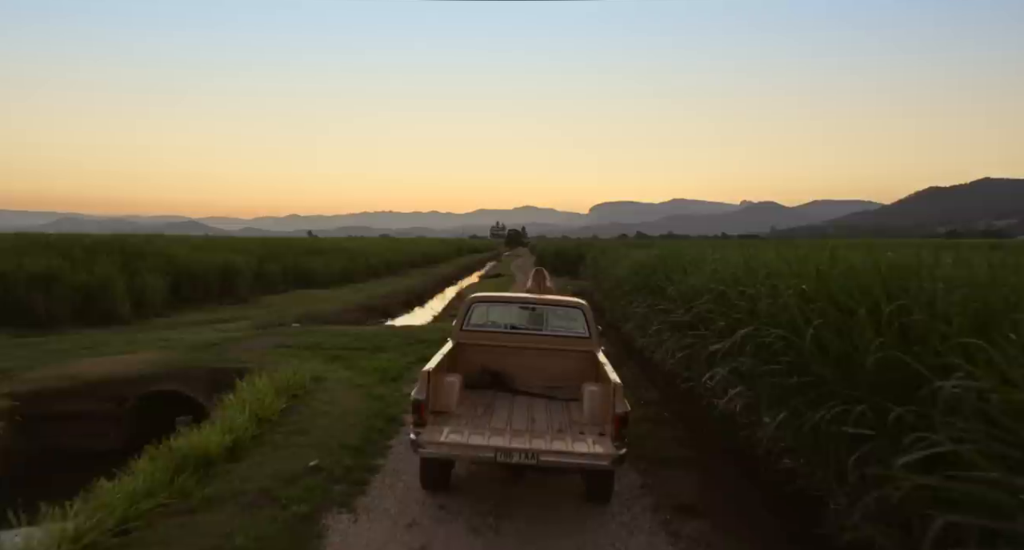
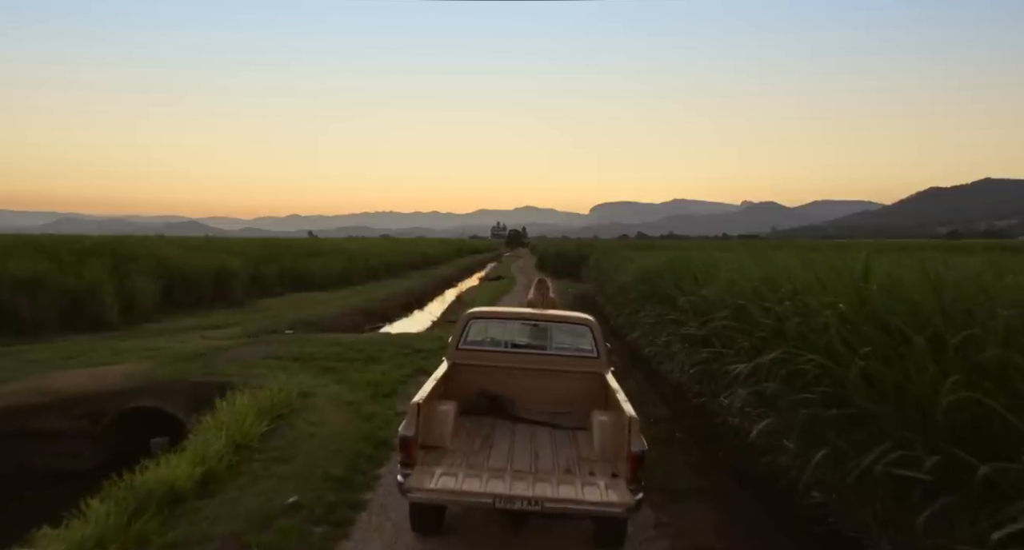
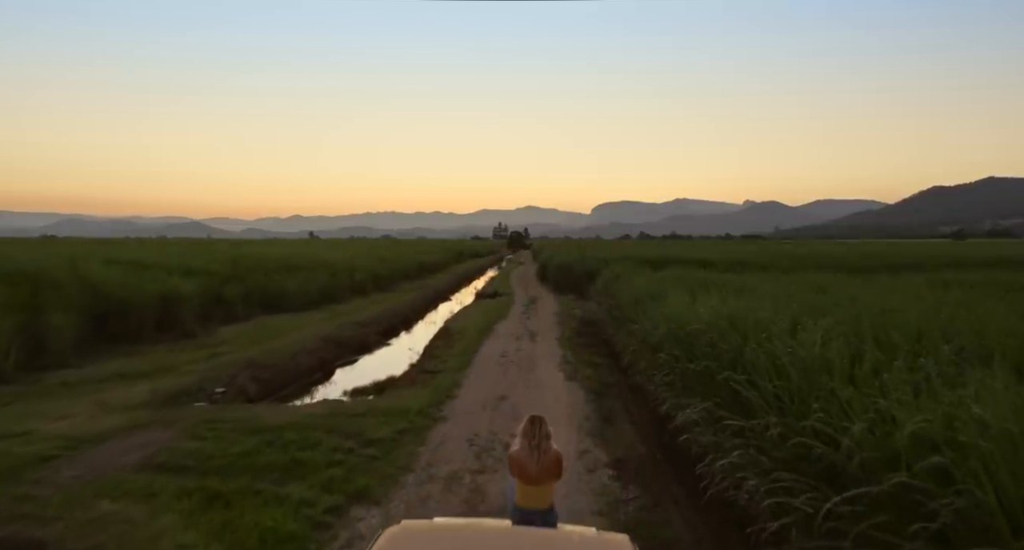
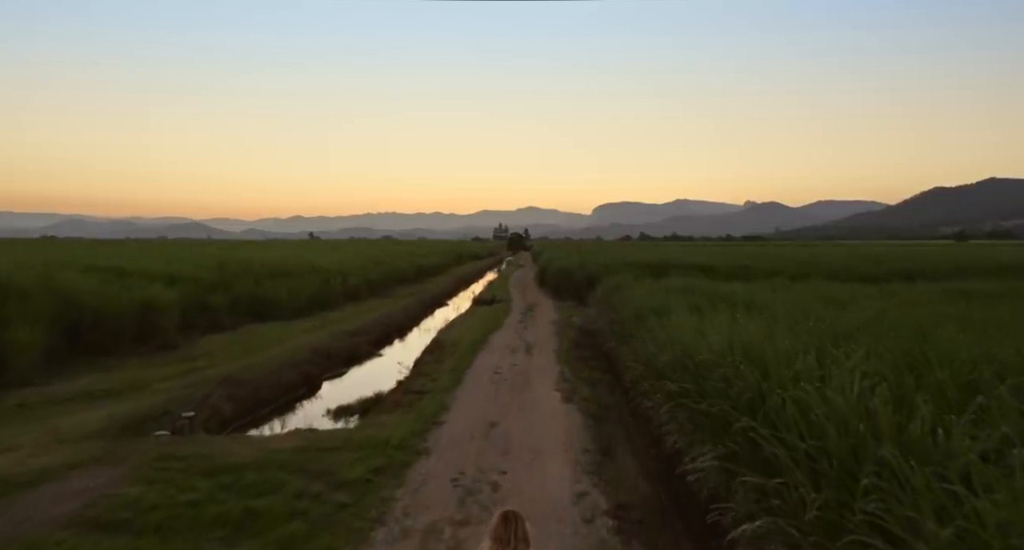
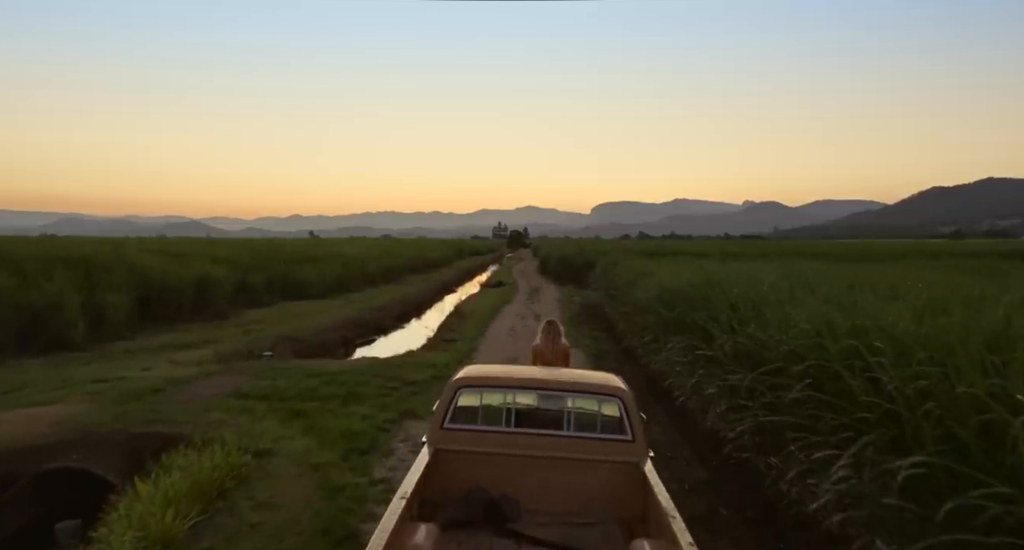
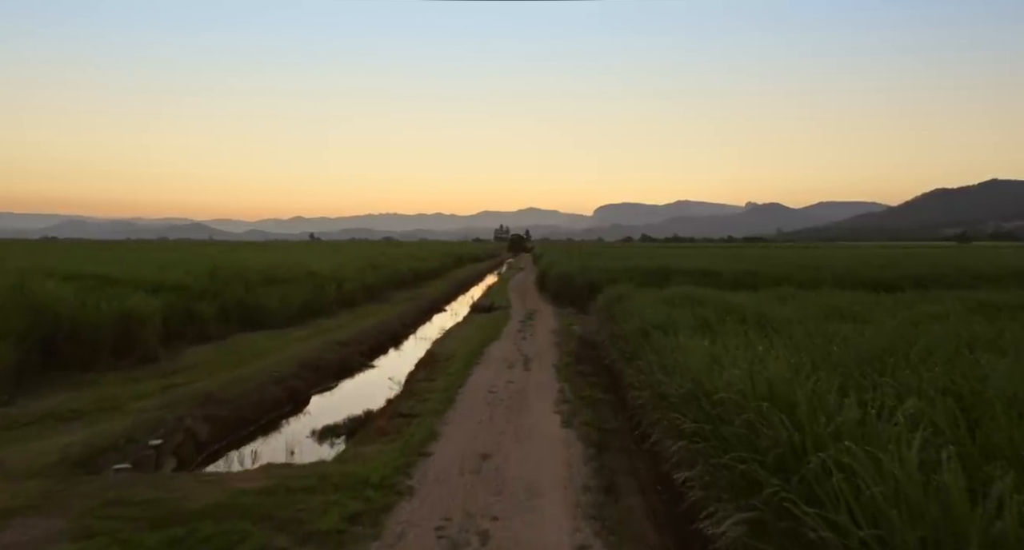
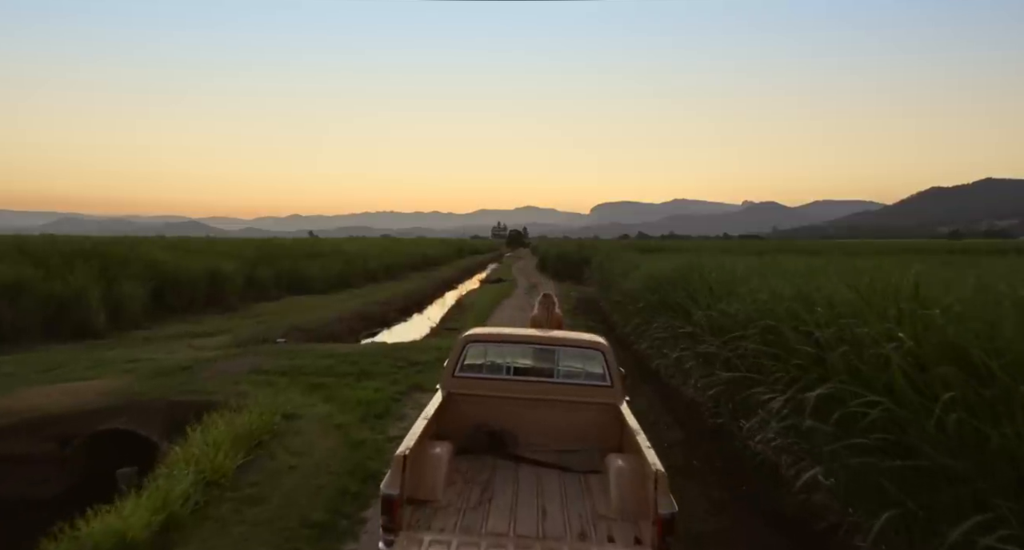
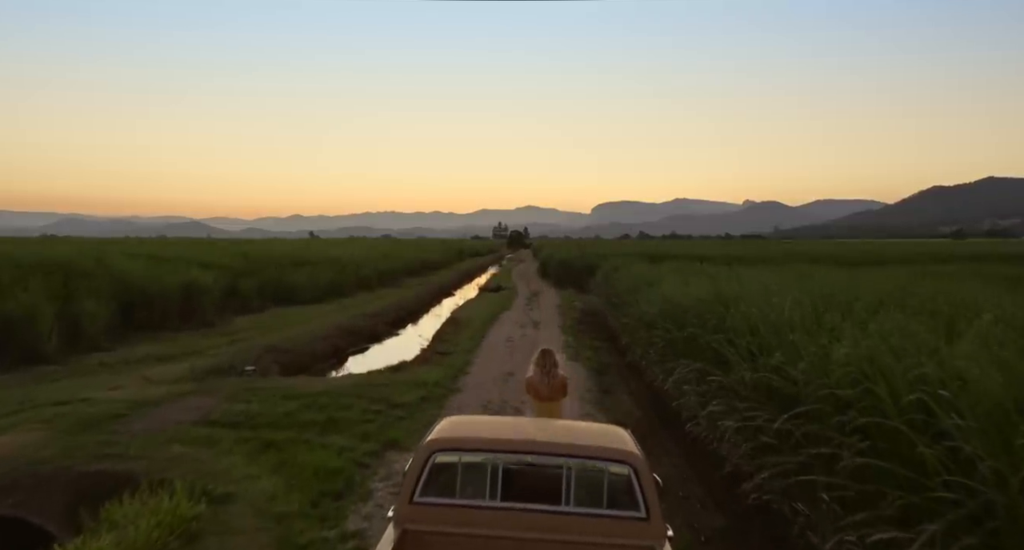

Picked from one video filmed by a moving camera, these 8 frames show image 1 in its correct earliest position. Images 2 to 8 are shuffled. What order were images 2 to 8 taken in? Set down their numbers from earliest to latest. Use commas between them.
2, 7, 5, 8, 3, 4, 6
